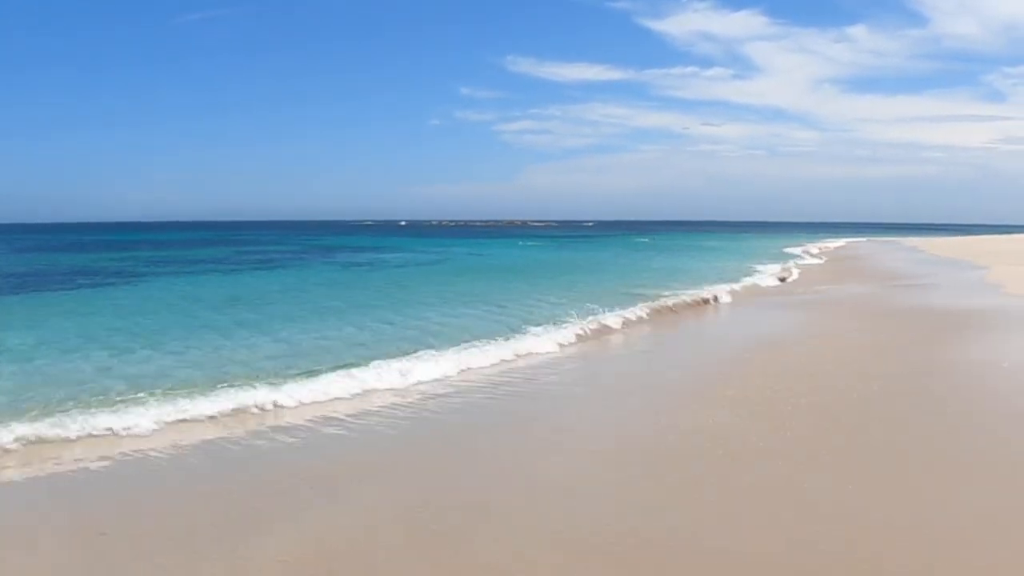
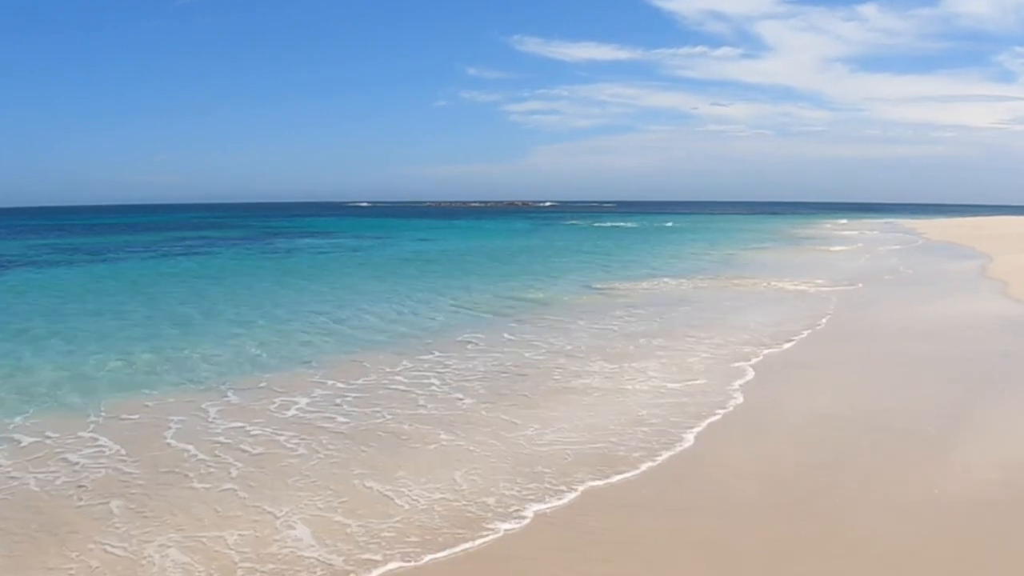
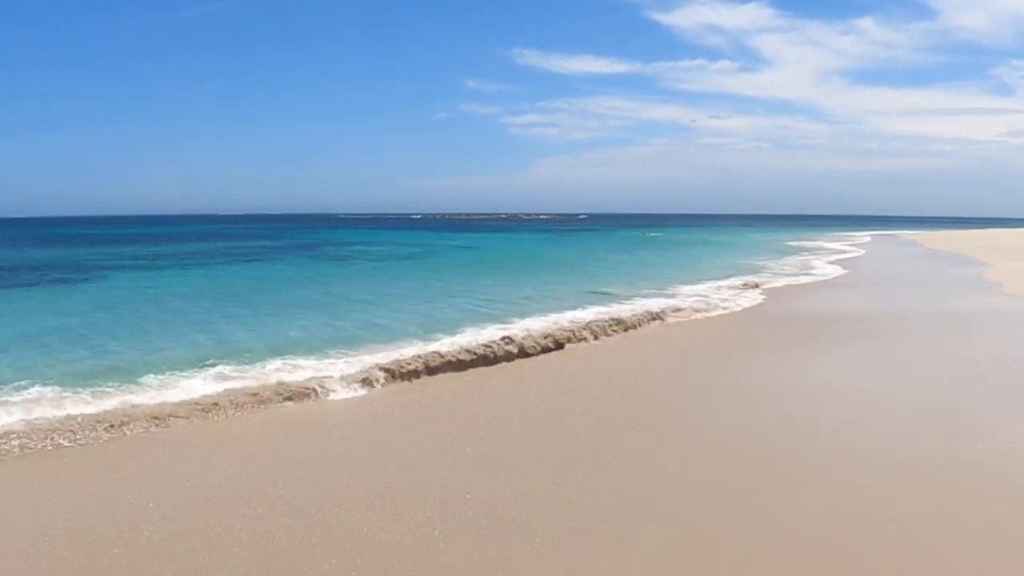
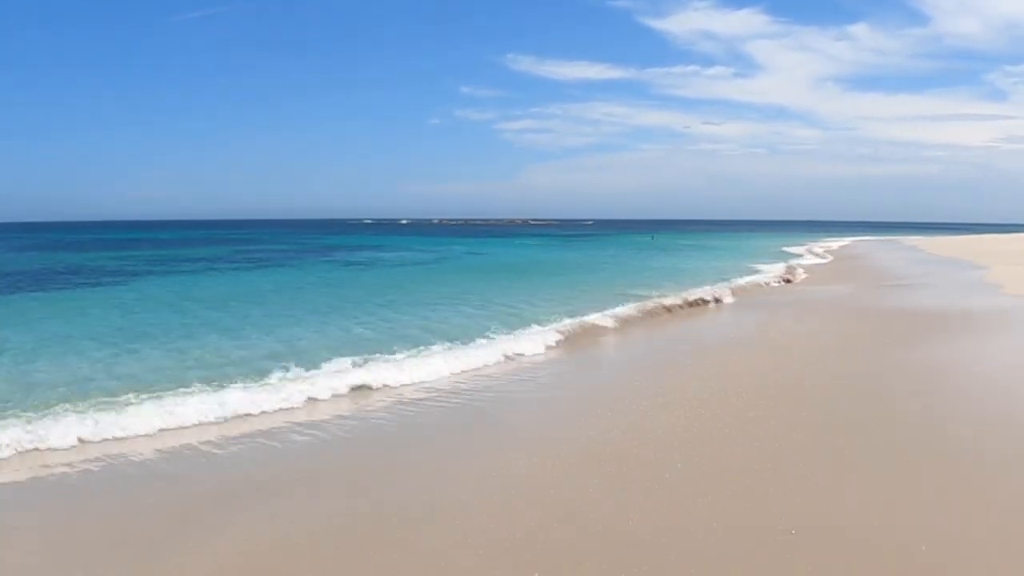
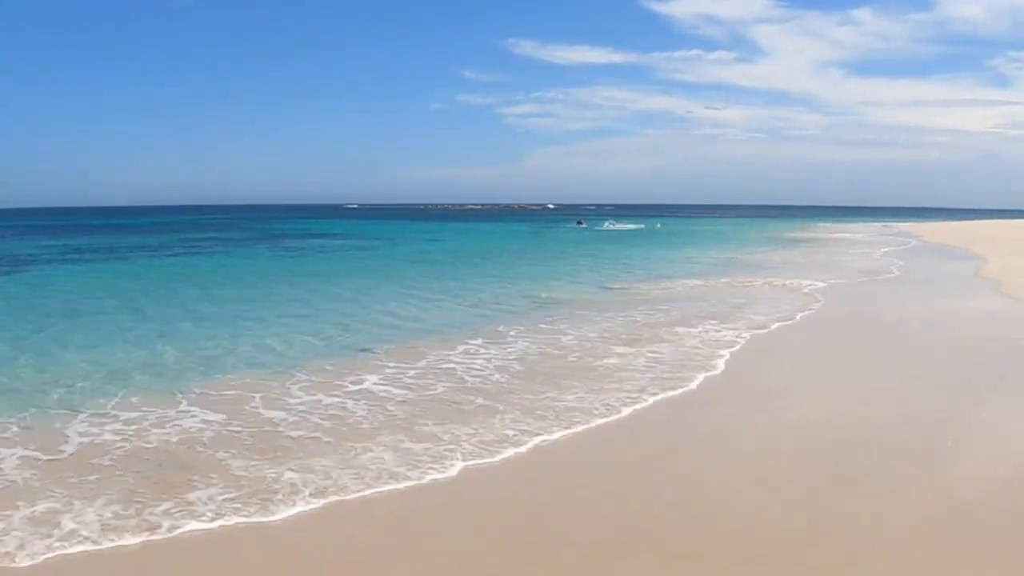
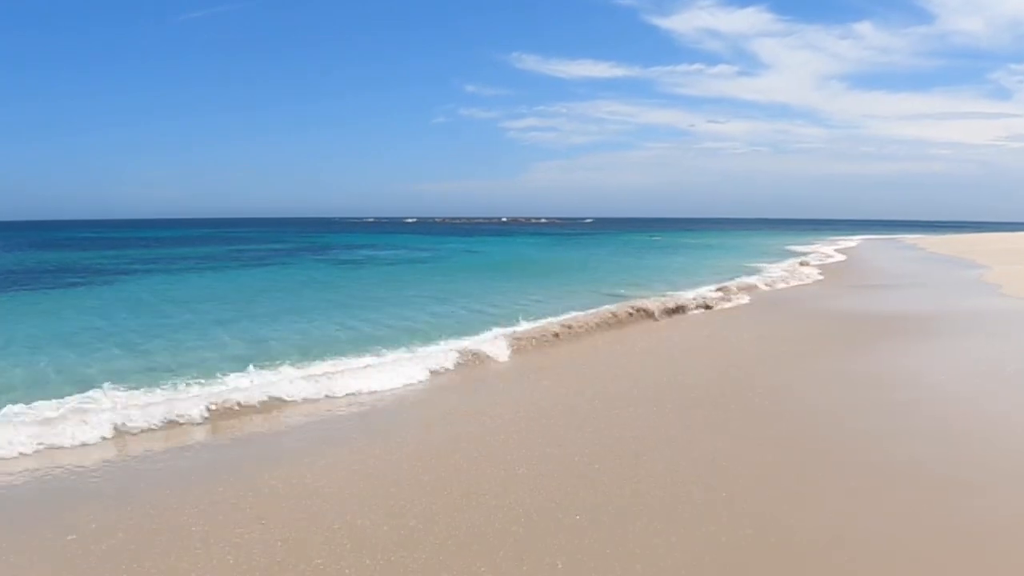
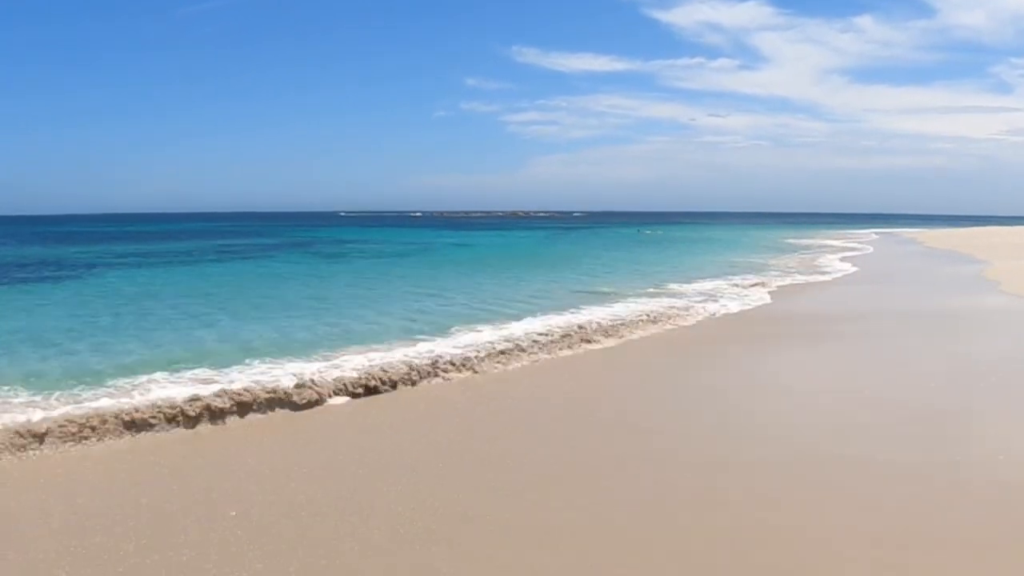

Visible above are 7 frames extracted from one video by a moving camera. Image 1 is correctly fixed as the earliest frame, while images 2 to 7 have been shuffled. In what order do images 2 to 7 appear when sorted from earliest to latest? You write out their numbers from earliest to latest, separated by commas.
4, 6, 3, 7, 5, 2
